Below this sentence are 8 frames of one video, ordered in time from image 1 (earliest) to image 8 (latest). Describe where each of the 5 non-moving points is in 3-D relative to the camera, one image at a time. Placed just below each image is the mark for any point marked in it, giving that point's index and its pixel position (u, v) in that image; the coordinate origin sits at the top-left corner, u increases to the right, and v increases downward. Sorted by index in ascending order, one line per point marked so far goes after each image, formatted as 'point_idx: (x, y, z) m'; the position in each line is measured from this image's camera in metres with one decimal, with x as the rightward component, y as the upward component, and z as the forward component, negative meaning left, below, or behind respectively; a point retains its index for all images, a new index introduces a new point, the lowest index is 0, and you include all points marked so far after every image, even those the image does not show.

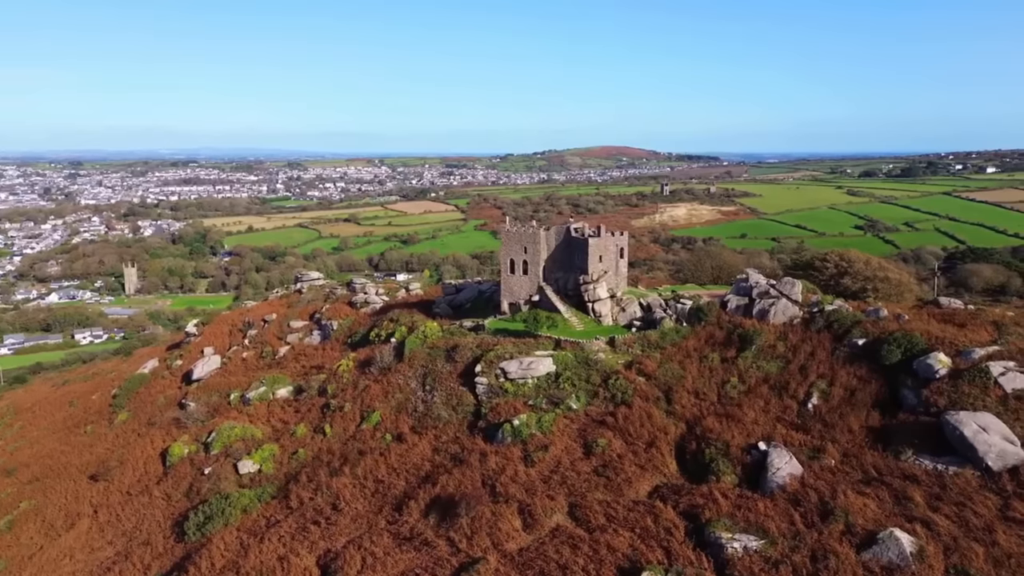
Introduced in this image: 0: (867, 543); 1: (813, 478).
0: (+7.0, -5.0, +14.3) m
1: (+7.1, -4.5, +17.2) m
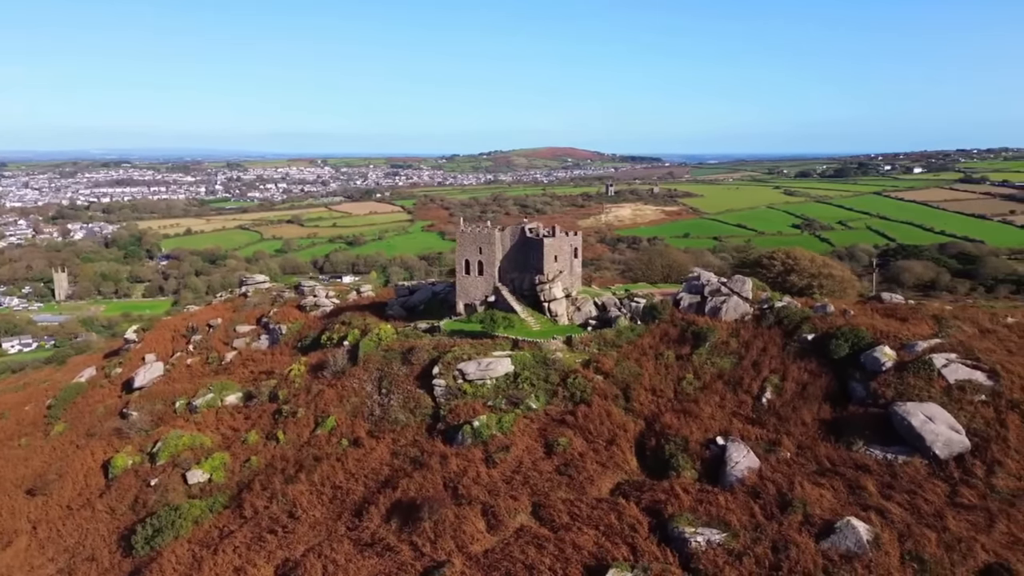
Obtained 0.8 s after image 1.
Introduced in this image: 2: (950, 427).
0: (+6.3, -4.9, +14.7) m
1: (+6.2, -4.4, +17.6) m
2: (+10.2, -3.2, +17.0) m
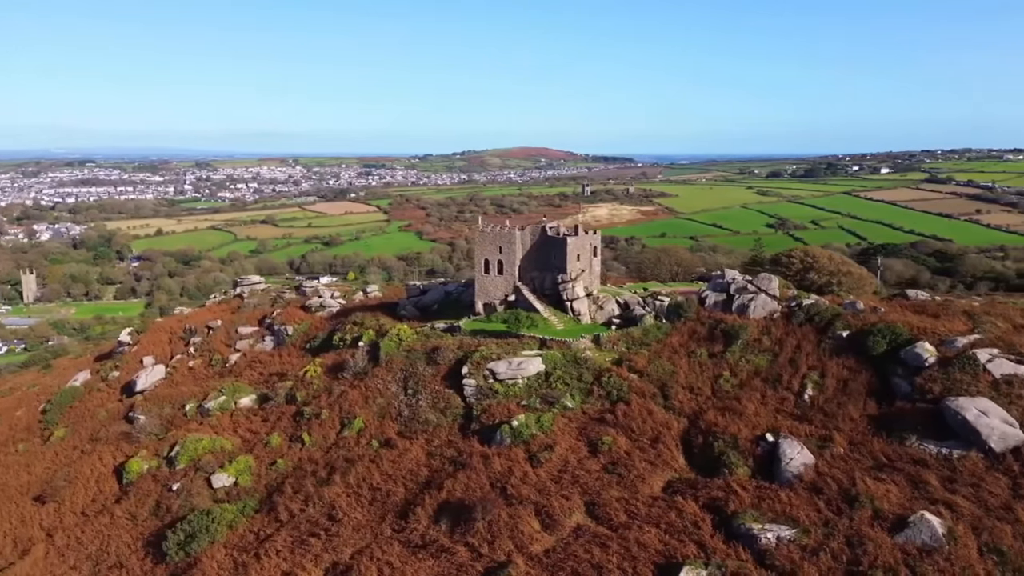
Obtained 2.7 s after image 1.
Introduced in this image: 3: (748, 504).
0: (+7.9, -4.8, +14.8) m
1: (+7.7, -4.4, +17.8) m
2: (+11.7, -3.2, +17.3) m
3: (+5.5, -5.1, +17.1) m
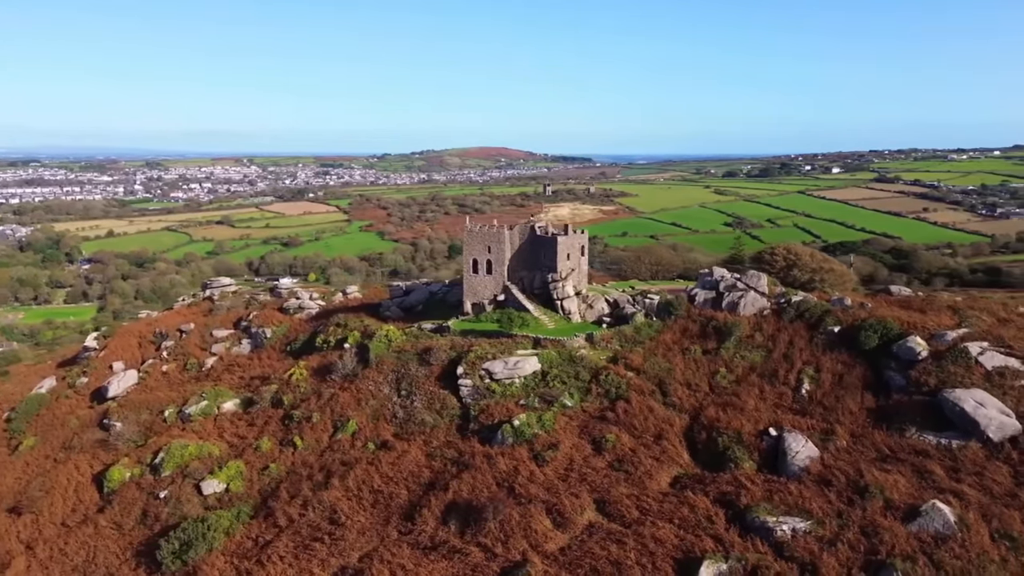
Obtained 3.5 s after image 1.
0: (+8.3, -4.8, +15.2) m
1: (+8.0, -4.3, +18.2) m
2: (+12.0, -3.0, +17.9) m
3: (+5.9, -5.0, +17.3) m
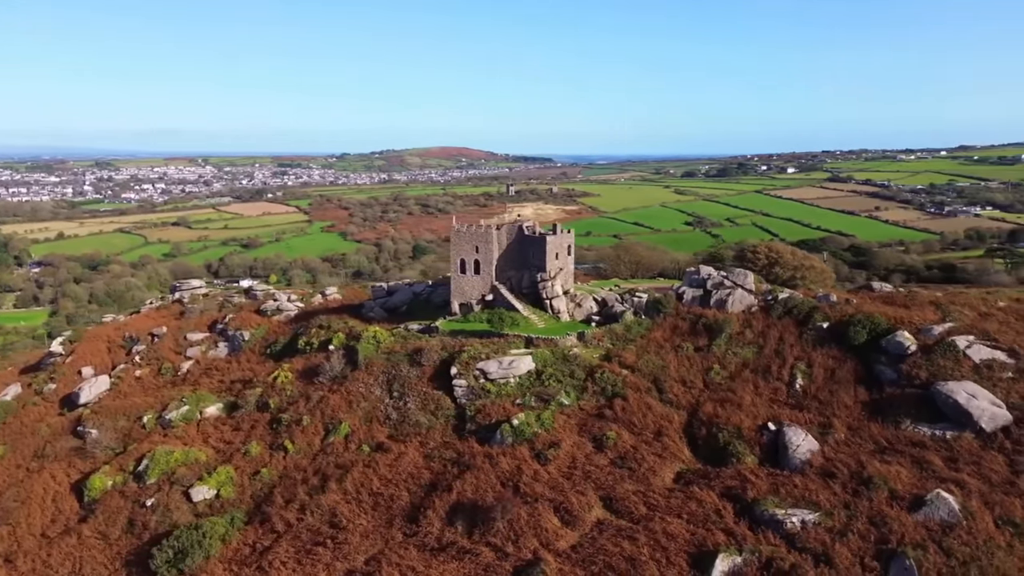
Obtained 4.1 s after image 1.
0: (+8.7, -4.7, +15.7) m
1: (+8.2, -4.2, +18.6) m
2: (+12.2, -2.9, +18.6) m
3: (+6.2, -4.9, +17.7) m
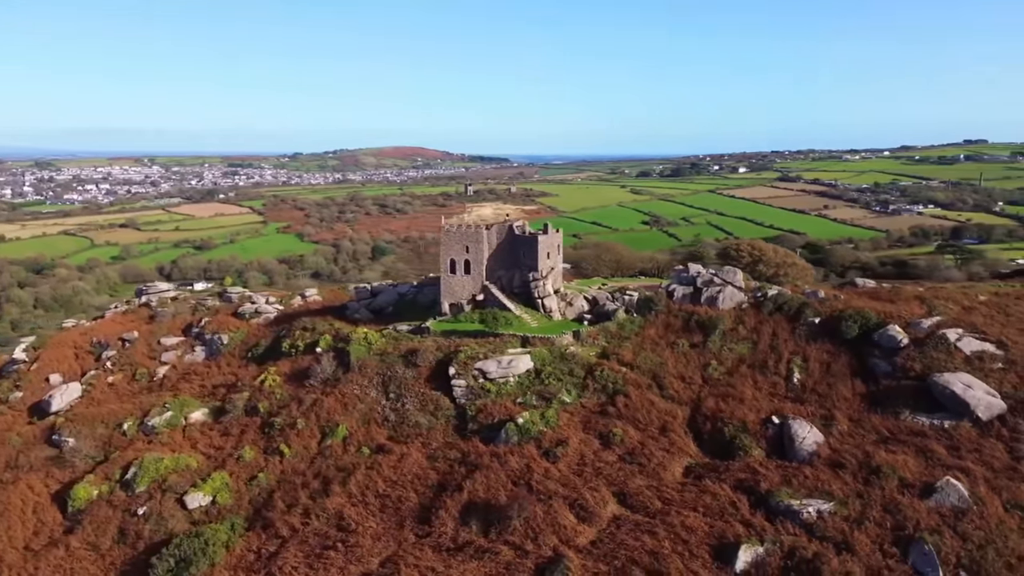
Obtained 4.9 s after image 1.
0: (+9.3, -4.6, +16.3) m
1: (+8.6, -4.1, +19.2) m
2: (+12.6, -2.8, +19.4) m
3: (+6.6, -4.8, +18.2) m
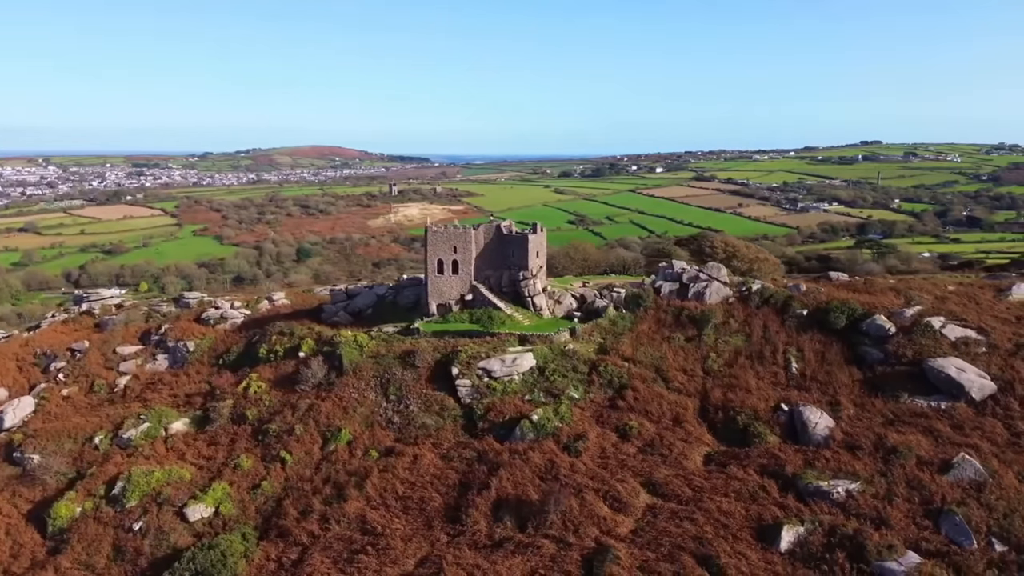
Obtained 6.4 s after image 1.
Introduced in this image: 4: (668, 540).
0: (+10.4, -4.4, +17.6) m
1: (+9.4, -3.9, +20.4) m
2: (+13.4, -2.5, +21.0) m
3: (+7.6, -4.7, +19.2) m
4: (+3.7, -6.1, +17.6) m
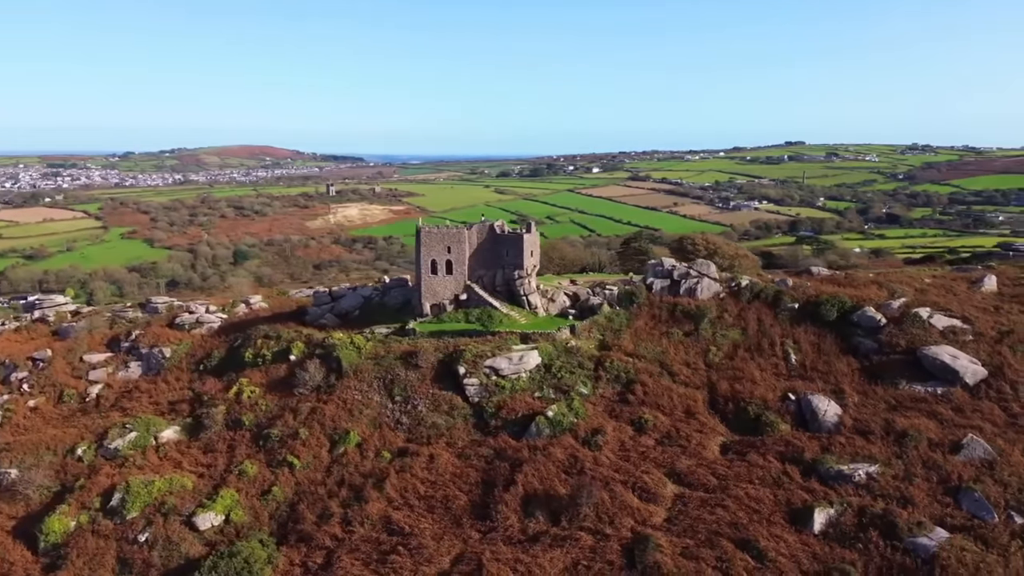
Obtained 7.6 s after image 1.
0: (+11.4, -4.1, +18.8) m
1: (+10.2, -3.7, +21.5) m
2: (+14.0, -2.3, +22.4) m
3: (+8.5, -4.5, +20.1) m
4: (+4.8, -6.0, +18.2) m
